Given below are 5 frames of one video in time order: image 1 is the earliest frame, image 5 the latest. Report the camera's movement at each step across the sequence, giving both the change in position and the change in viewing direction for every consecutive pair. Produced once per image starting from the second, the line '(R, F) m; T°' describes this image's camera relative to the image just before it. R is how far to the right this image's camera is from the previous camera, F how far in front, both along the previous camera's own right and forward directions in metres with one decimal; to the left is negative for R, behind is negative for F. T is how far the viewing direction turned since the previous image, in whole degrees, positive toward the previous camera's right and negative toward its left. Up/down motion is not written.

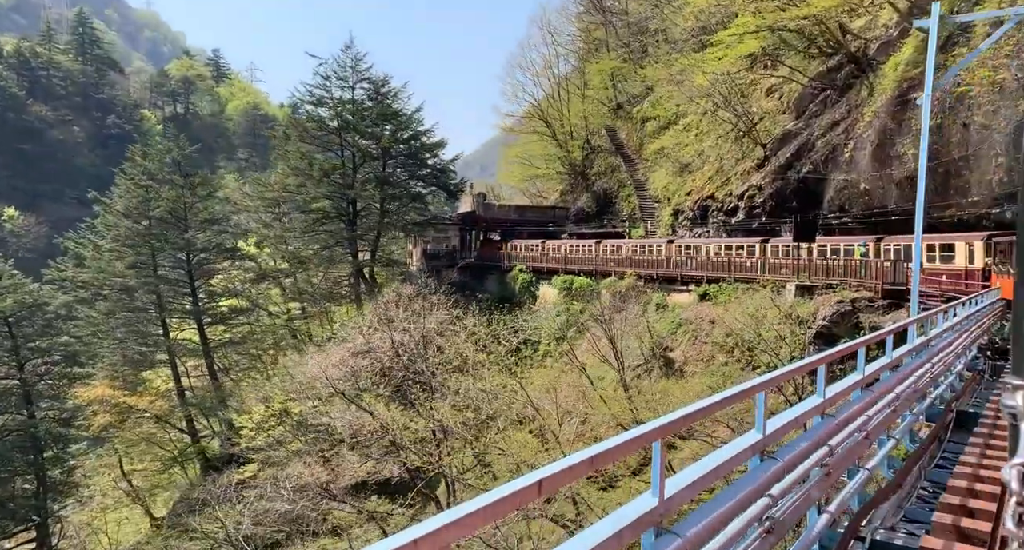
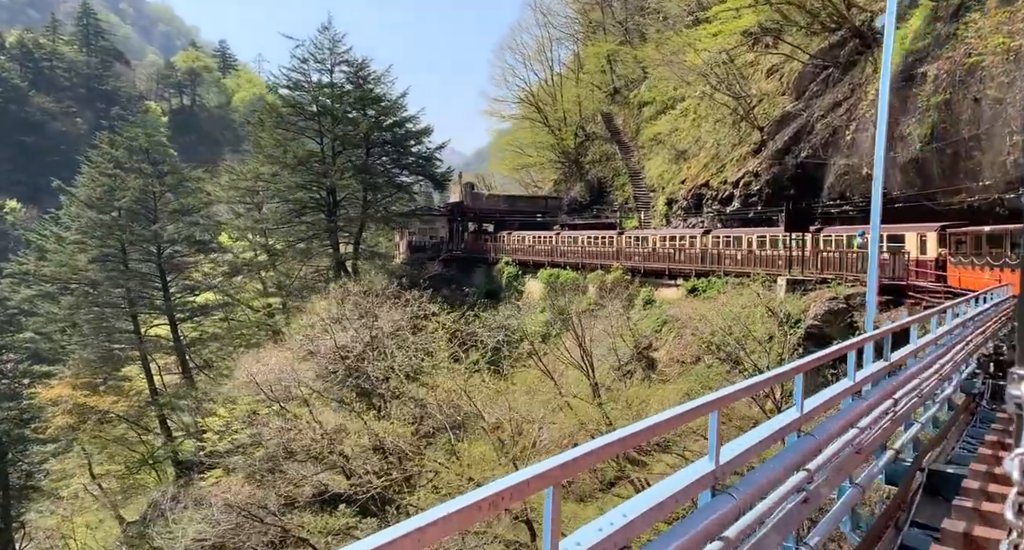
(+1.3, +1.5) m; -1°
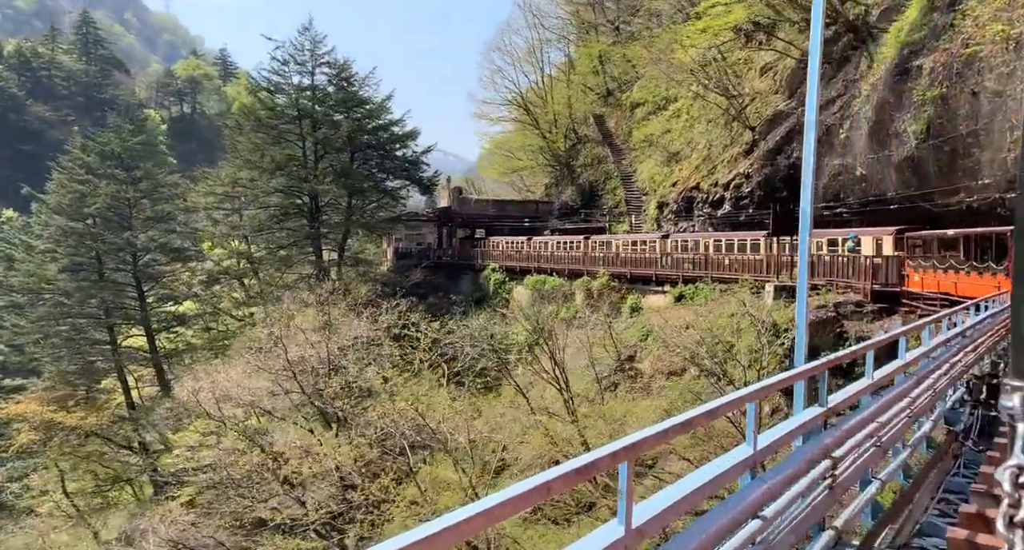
(+0.8, +0.9) m; 0°
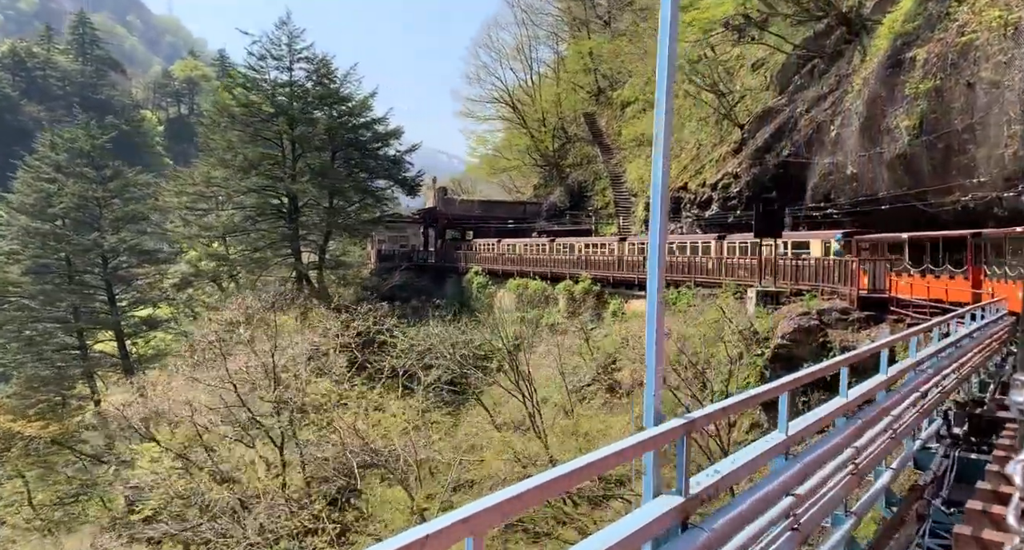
(+0.8, +0.9) m; 0°
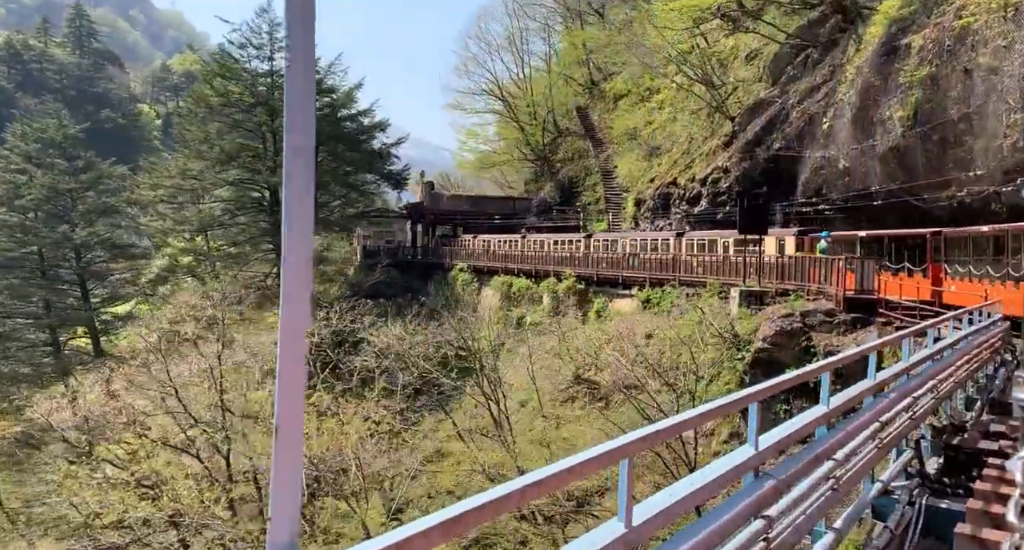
(+0.7, +0.8) m; 0°
